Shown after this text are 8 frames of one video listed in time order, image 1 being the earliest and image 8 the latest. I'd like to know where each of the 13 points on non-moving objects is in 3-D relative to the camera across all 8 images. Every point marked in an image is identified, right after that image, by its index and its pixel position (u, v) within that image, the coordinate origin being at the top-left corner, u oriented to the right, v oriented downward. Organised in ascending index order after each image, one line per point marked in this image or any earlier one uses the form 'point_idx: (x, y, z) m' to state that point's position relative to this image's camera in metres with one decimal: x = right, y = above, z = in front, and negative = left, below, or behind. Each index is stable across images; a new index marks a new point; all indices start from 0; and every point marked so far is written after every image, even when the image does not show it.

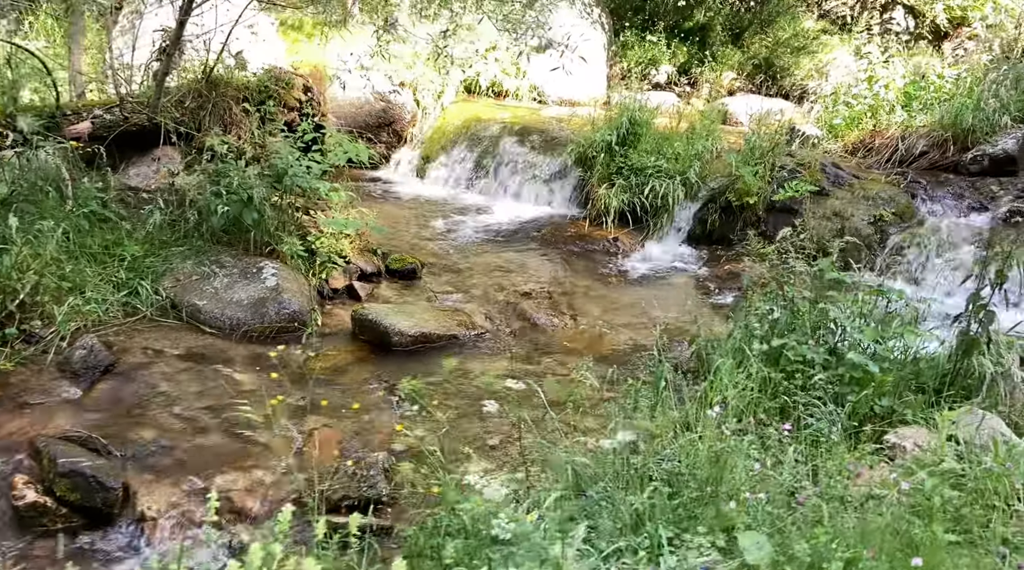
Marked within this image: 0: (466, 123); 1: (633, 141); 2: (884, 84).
0: (-0.4, +1.6, +9.1) m
1: (+1.0, +1.2, +7.7) m
2: (+3.4, +1.9, +8.7) m
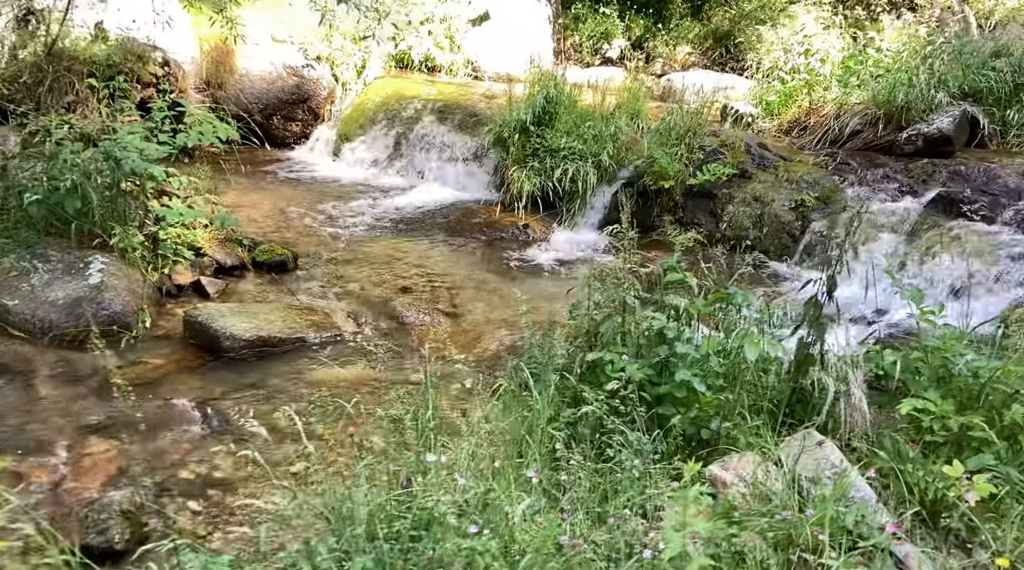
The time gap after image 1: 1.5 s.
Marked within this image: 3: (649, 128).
0: (-1.2, +1.7, +8.6) m
1: (+0.3, +1.3, +7.3) m
2: (+2.7, +2.0, +8.3) m
3: (+1.0, +1.2, +7.2) m
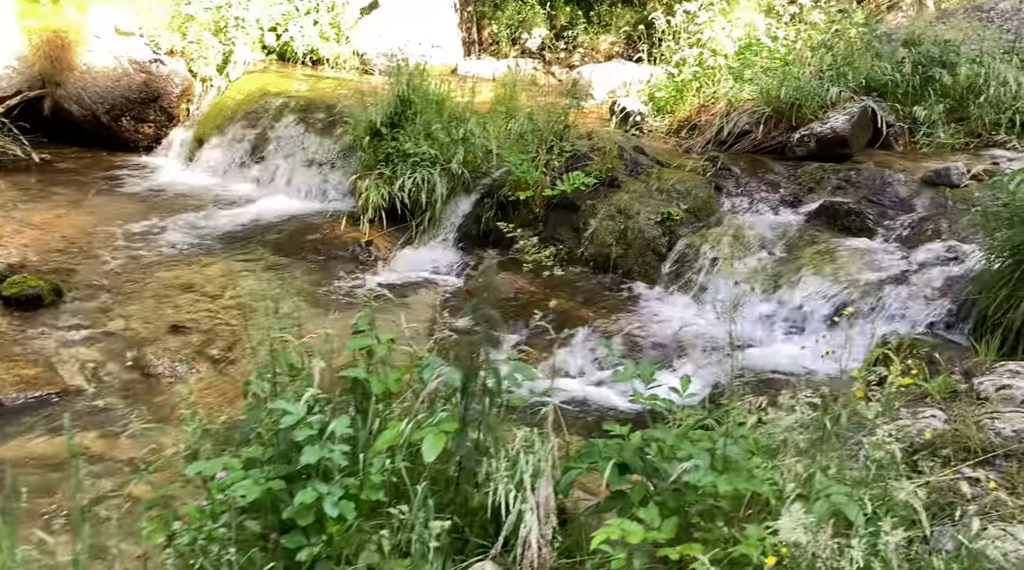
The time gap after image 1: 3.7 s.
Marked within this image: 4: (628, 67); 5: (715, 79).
0: (-2.2, +1.6, +7.8) m
1: (-0.8, +1.1, +6.5) m
2: (+1.6, +1.9, +7.5) m
3: (0.0, +1.1, +6.4) m
4: (+1.2, +2.3, +9.8) m
5: (+1.5, +1.6, +7.2) m
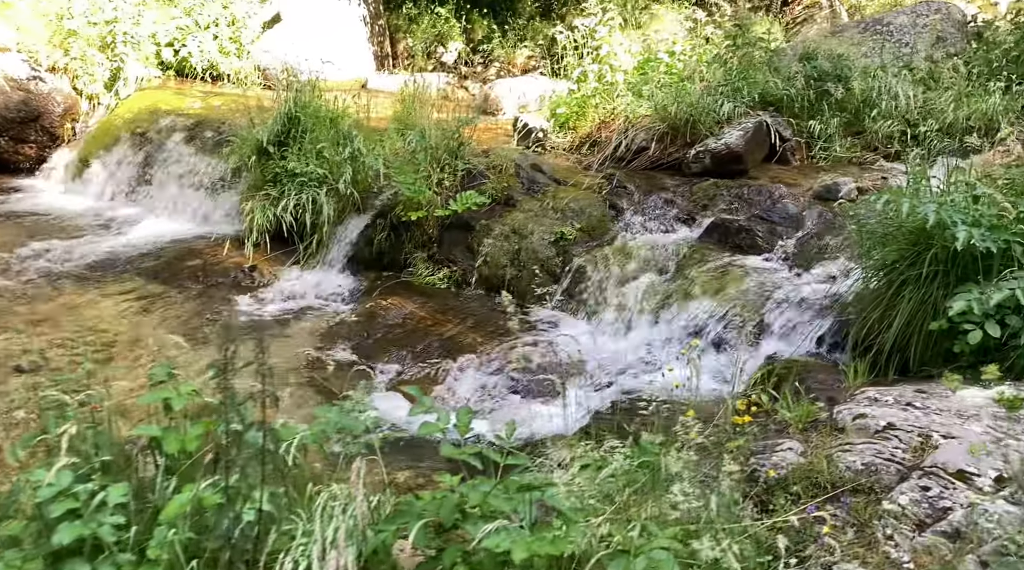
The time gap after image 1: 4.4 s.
0: (-3.0, +1.4, +7.5) m
1: (-1.5, +1.0, +6.3) m
2: (+0.8, +1.8, +7.5) m
3: (-0.8, +0.9, +6.3) m
4: (+0.3, +2.1, +9.7) m
5: (+0.7, +1.4, +7.1) m
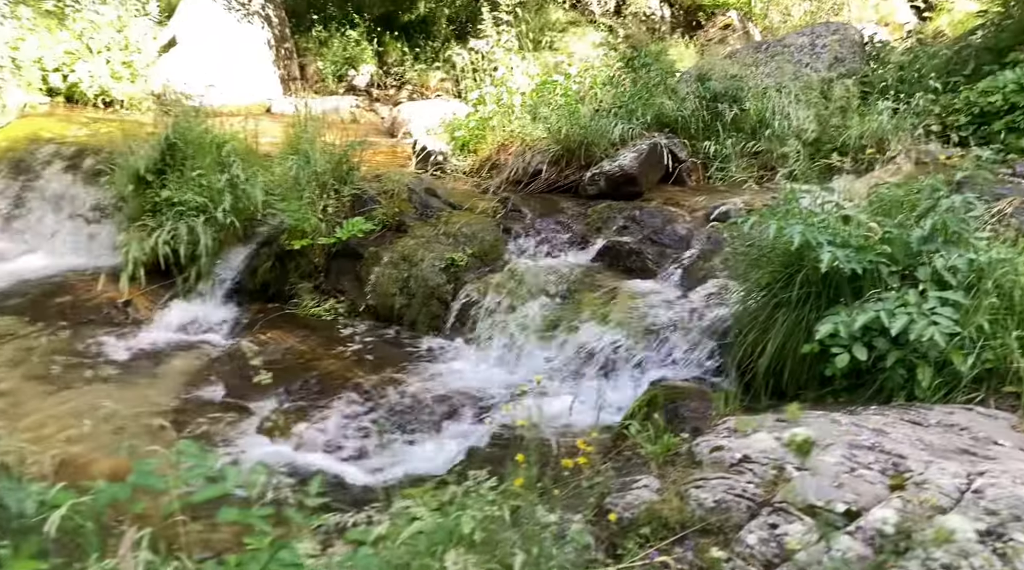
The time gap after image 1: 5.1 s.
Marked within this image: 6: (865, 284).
0: (-3.8, +1.1, +7.2) m
1: (-2.2, +0.7, +6.0) m
2: (0.0, +1.6, +7.4) m
3: (-1.5, +0.7, +6.0) m
4: (-0.7, +1.9, +9.6) m
5: (0.0, +1.3, +7.0) m
6: (+1.4, 0.0, +3.7) m
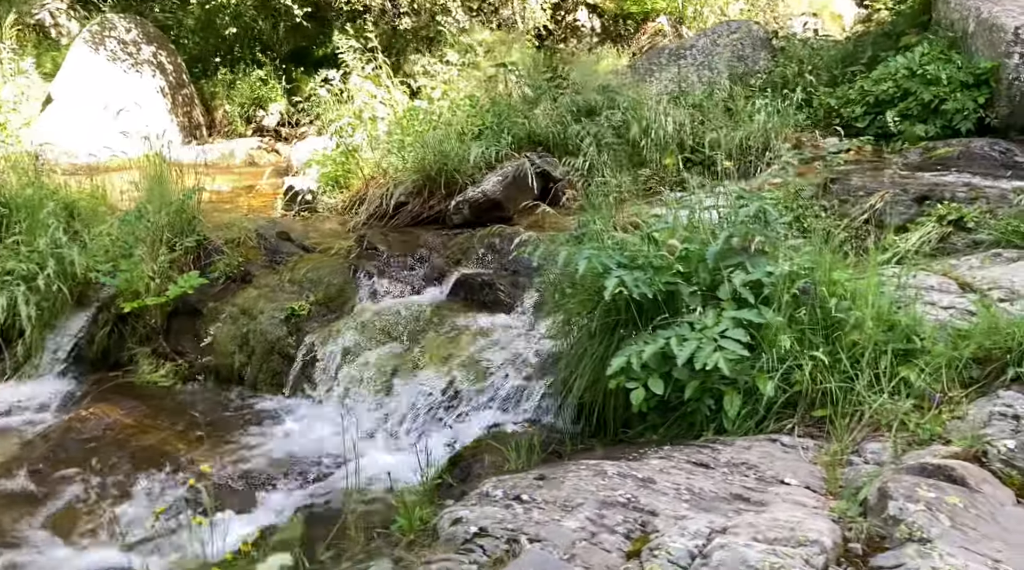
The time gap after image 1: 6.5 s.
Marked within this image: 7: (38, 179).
0: (-4.8, +0.4, +6.8) m
1: (-3.1, +0.3, +5.7) m
2: (-1.0, +1.3, +7.0) m
3: (-2.4, +0.3, +5.7) m
4: (-1.7, +1.5, +9.3) m
5: (-1.0, +1.0, +6.7) m
6: (+0.5, -0.1, +3.3) m
7: (-3.1, +0.7, +6.0) m
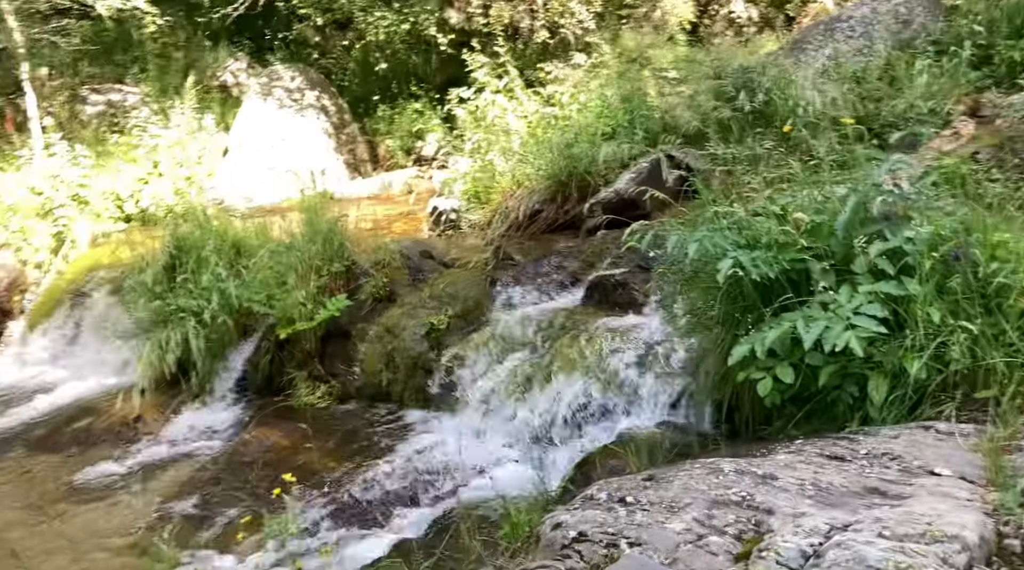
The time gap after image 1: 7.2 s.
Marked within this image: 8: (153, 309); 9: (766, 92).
0: (-3.6, +0.1, +7.5) m
1: (-2.2, +0.1, +6.0) m
2: (0.0, +1.2, +7.0) m
3: (-1.5, +0.2, +5.9) m
4: (-0.3, +1.3, +9.3) m
5: (0.0, +0.9, +6.7) m
6: (+0.9, 0.0, +3.0) m
7: (-2.2, +0.4, +6.4) m
8: (-2.4, -0.2, +6.0) m
9: (+1.7, +1.3, +6.2) m
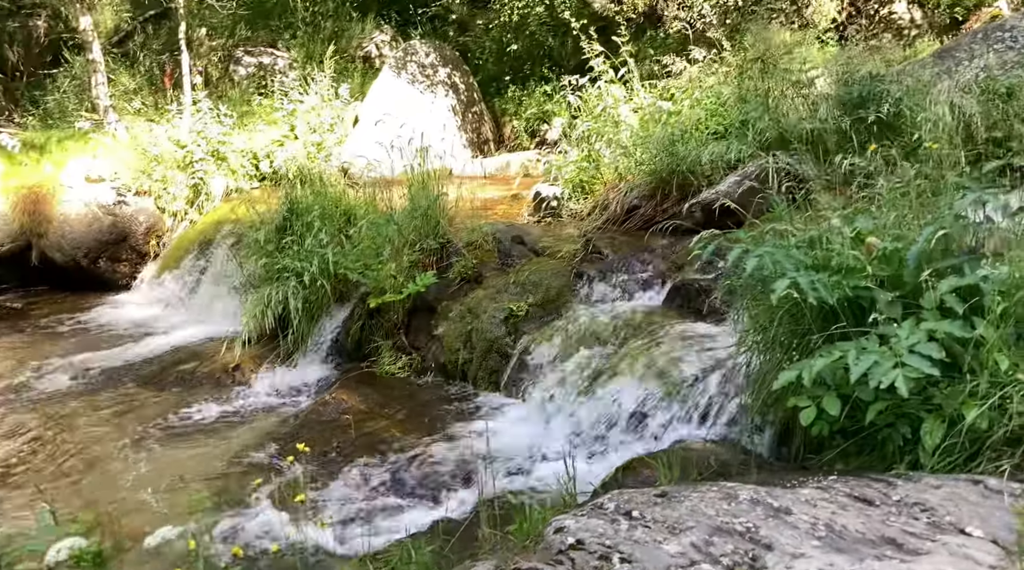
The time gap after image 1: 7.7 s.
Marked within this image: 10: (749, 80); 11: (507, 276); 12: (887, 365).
0: (-2.8, +0.5, +7.9) m
1: (-1.6, +0.3, +6.3) m
2: (+0.9, +1.2, +6.9) m
3: (-0.9, +0.4, +6.1) m
4: (+0.9, +1.4, +9.3) m
5: (+0.8, +0.9, +6.6) m
6: (+1.0, -0.1, +2.9) m
7: (-1.5, +0.7, +6.6) m
8: (-1.8, +0.1, +6.3) m
9: (+2.4, +1.1, +5.8) m
10: (+1.7, +1.4, +6.6) m
11: (0.0, 0.0, +5.6) m
12: (+1.0, -0.2, +2.6) m
